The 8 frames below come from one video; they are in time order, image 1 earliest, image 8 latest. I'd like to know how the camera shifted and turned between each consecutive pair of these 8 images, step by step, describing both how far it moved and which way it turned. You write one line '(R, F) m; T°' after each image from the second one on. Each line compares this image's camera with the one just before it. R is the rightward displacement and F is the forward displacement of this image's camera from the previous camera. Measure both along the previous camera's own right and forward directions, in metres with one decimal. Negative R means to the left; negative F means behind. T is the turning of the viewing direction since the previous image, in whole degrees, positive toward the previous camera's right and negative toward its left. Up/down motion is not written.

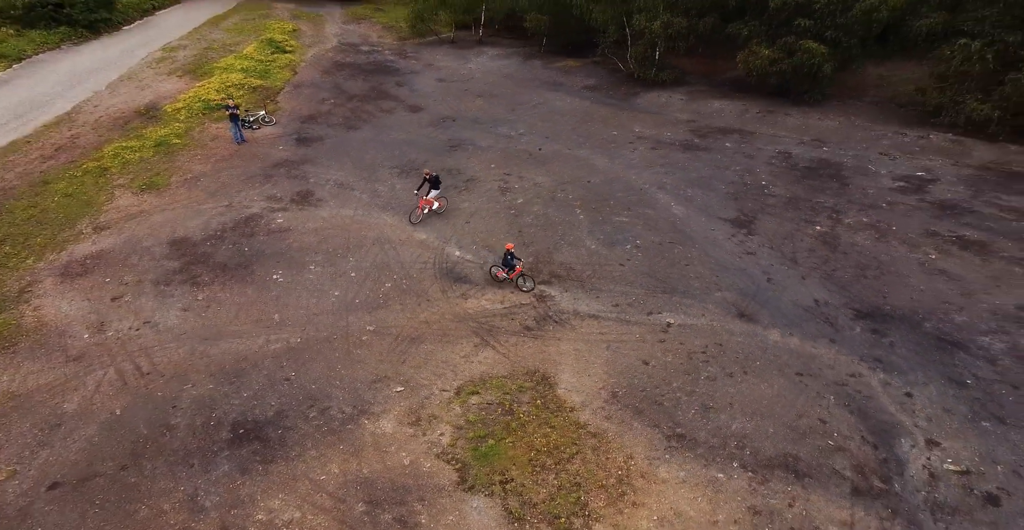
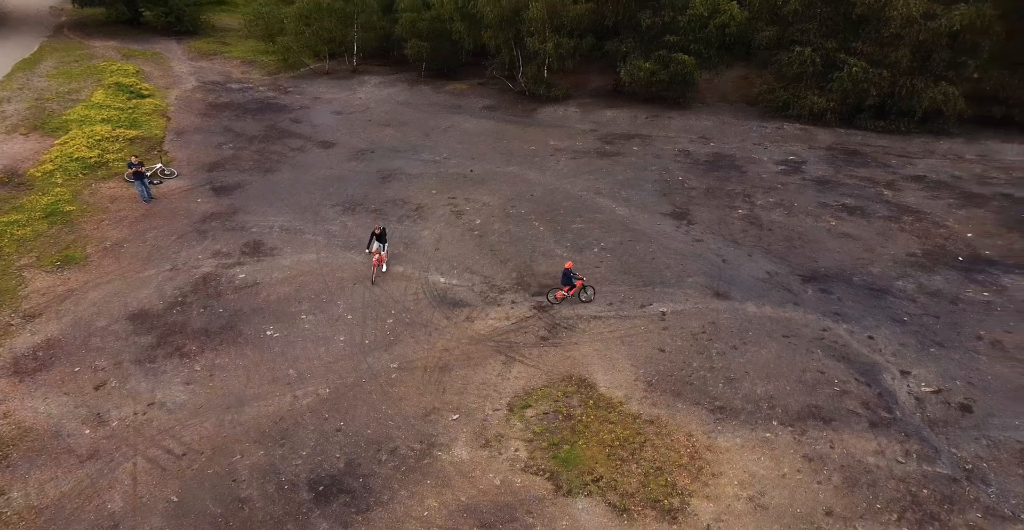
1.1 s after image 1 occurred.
(-2.9, +0.2) m; +14°
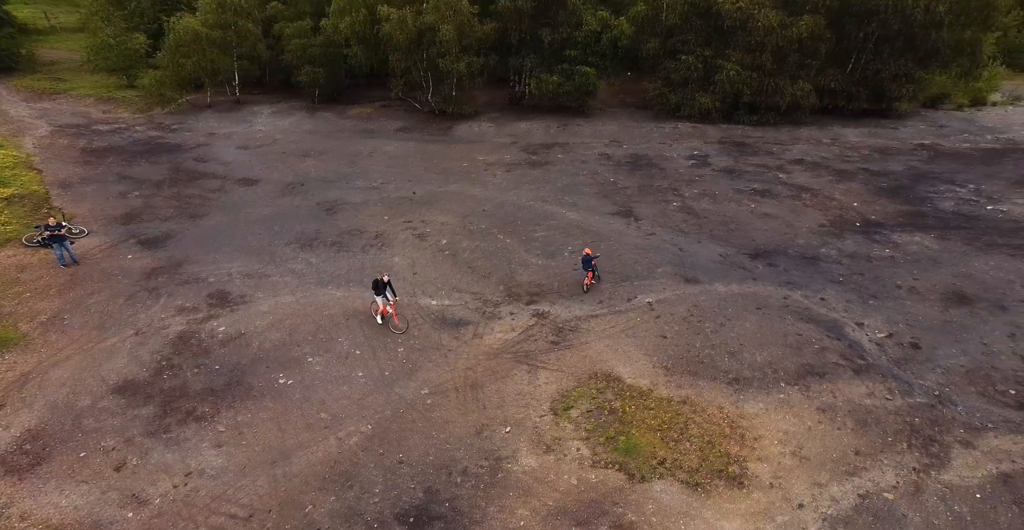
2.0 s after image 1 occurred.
(-2.5, +0.1) m; +12°
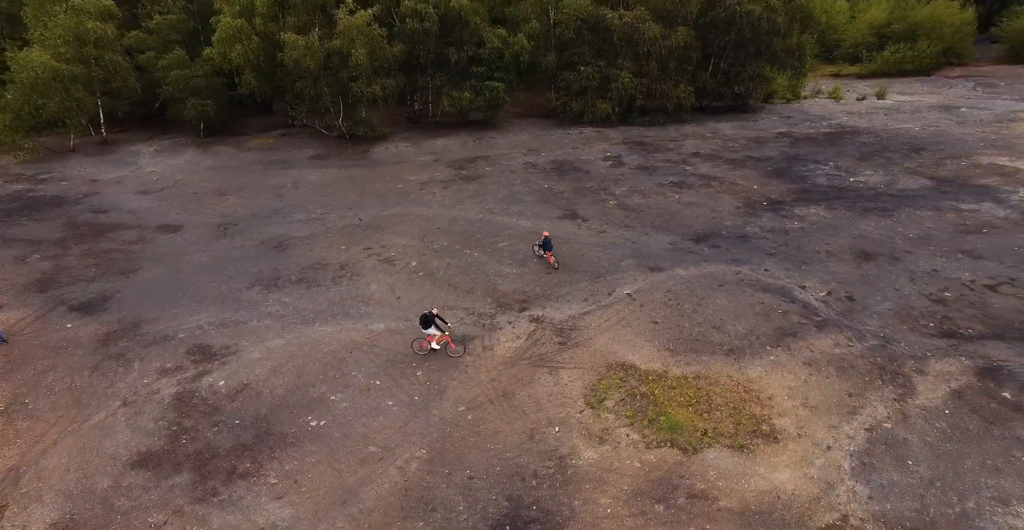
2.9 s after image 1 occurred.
(-2.5, 0.0) m; +12°
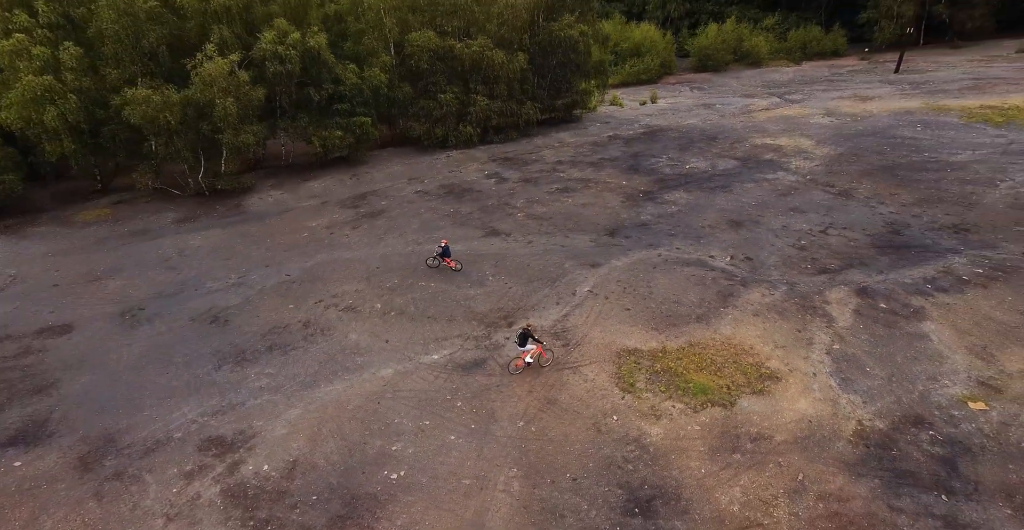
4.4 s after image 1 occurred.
(-3.8, 0.0) m; +18°
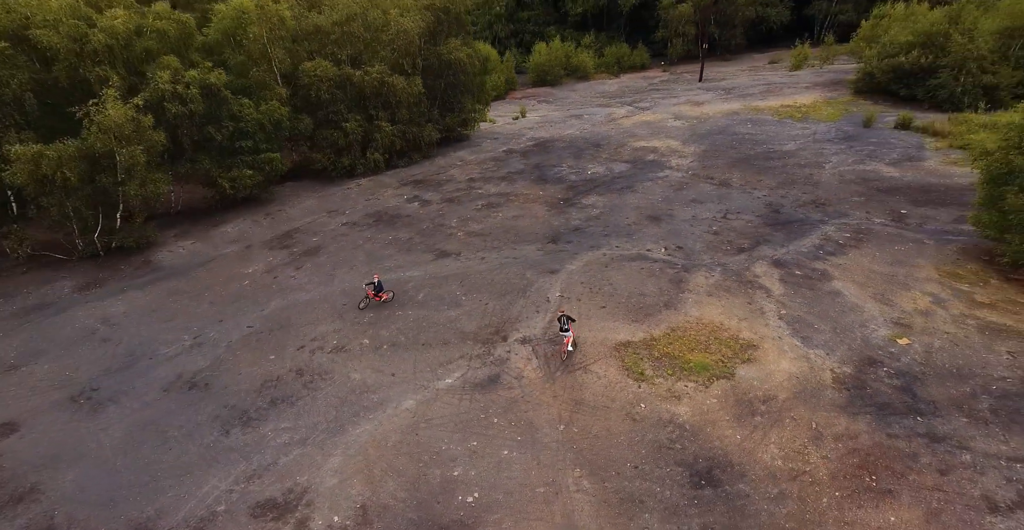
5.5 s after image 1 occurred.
(-2.9, -0.2) m; +13°
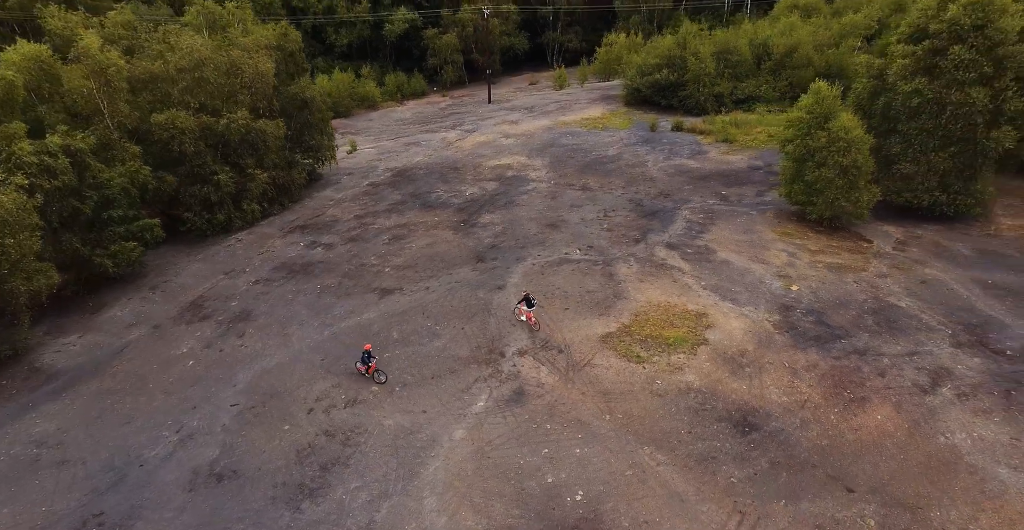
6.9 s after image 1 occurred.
(-4.2, 0.0) m; +18°
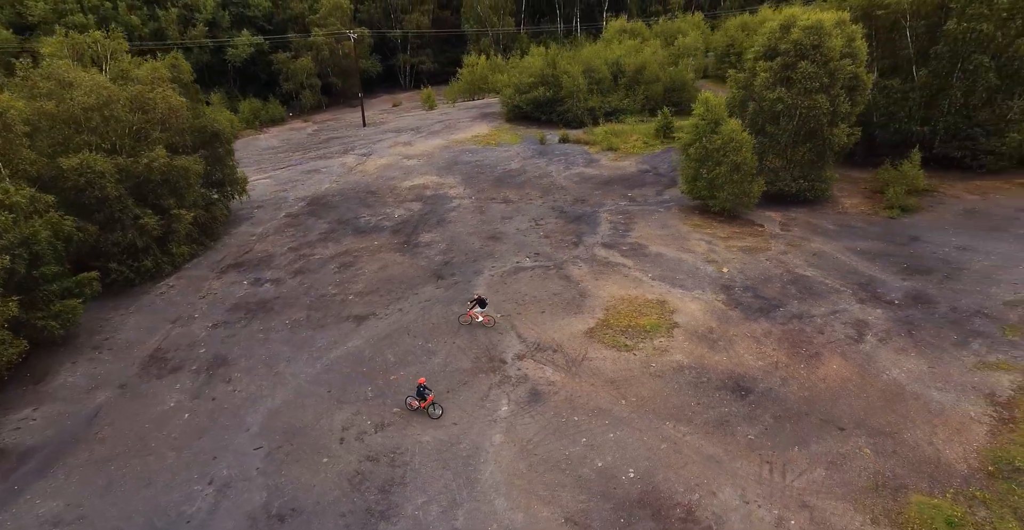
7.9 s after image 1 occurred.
(-2.9, -0.7) m; +11°
